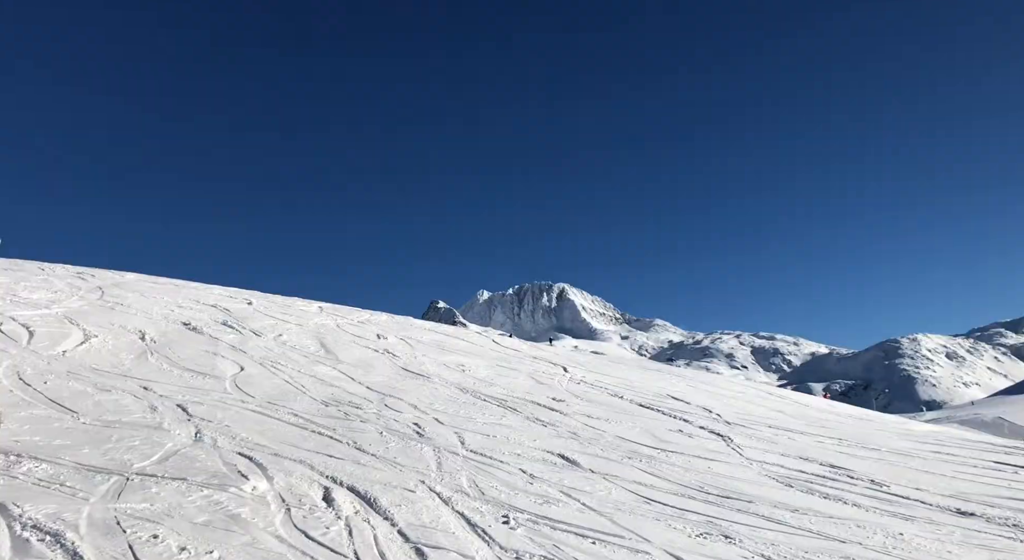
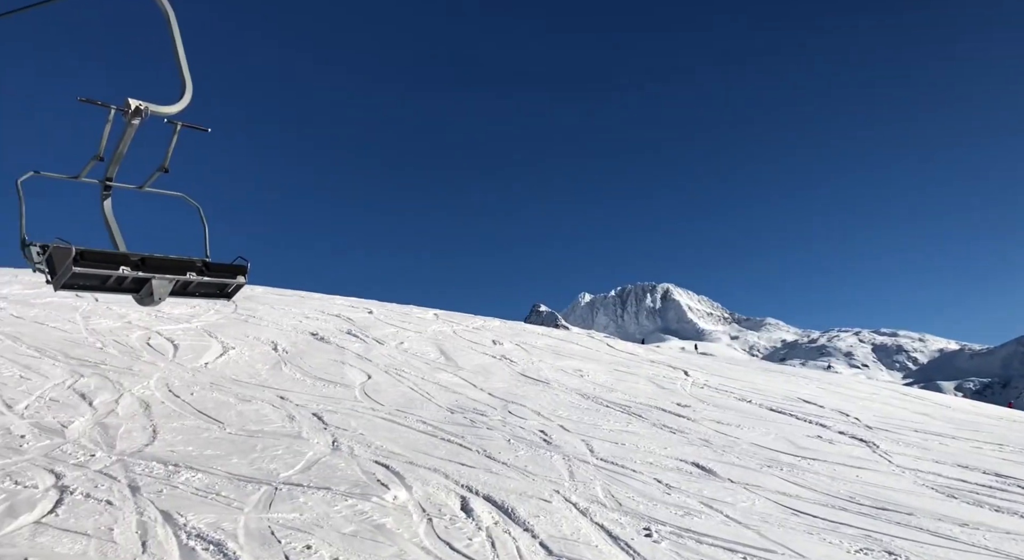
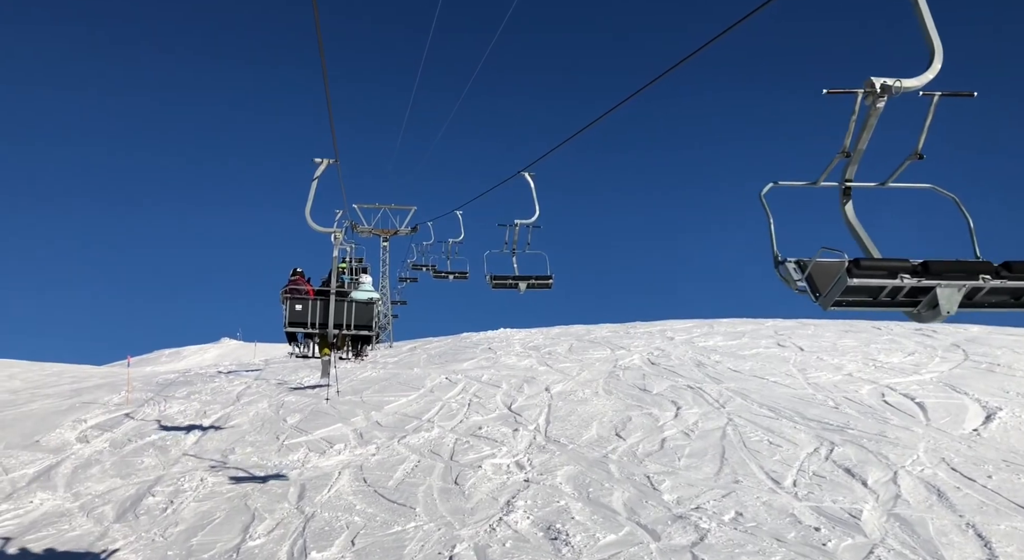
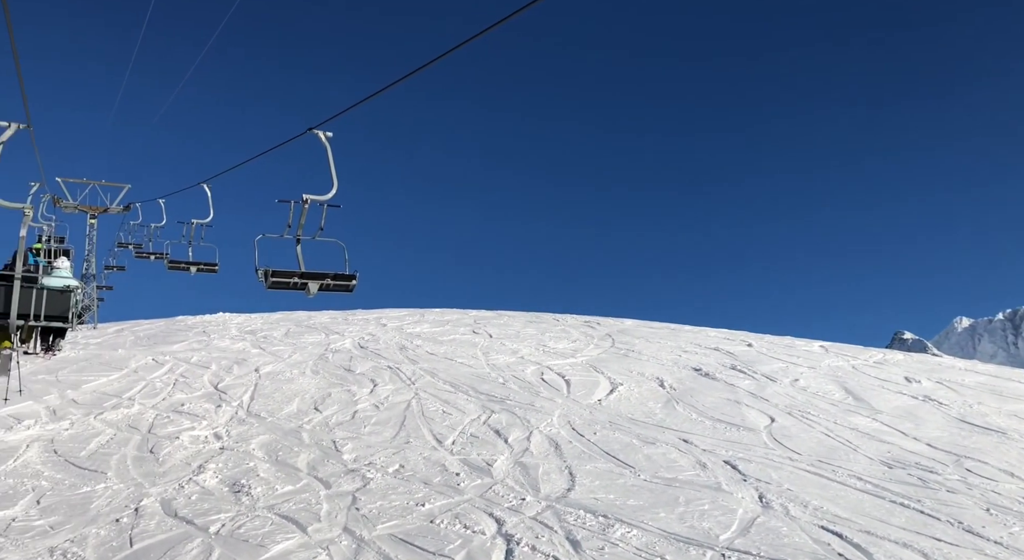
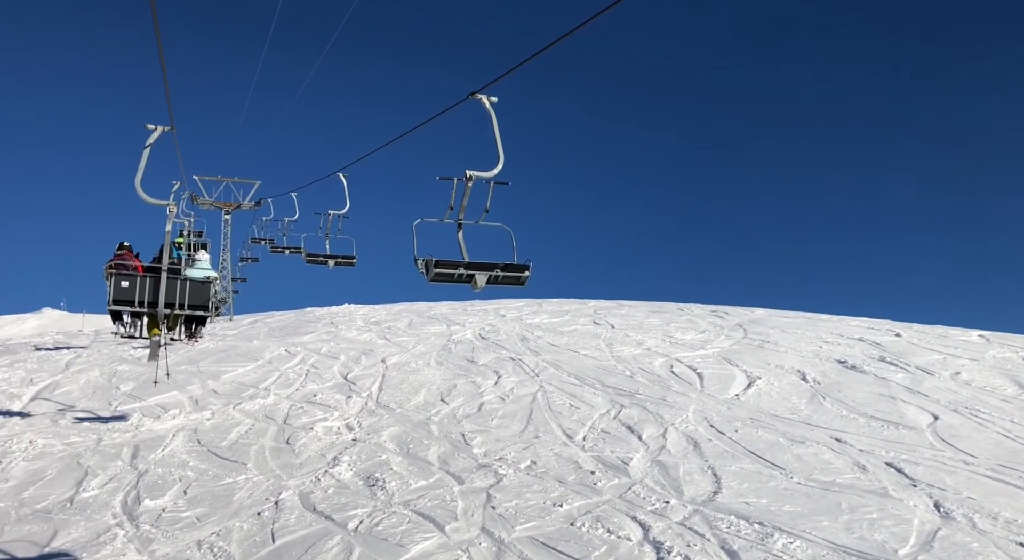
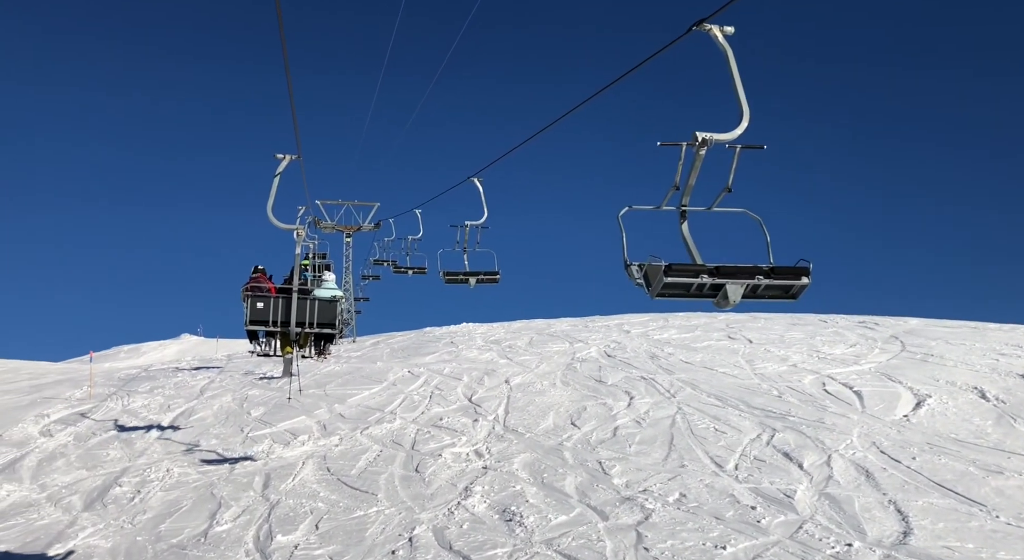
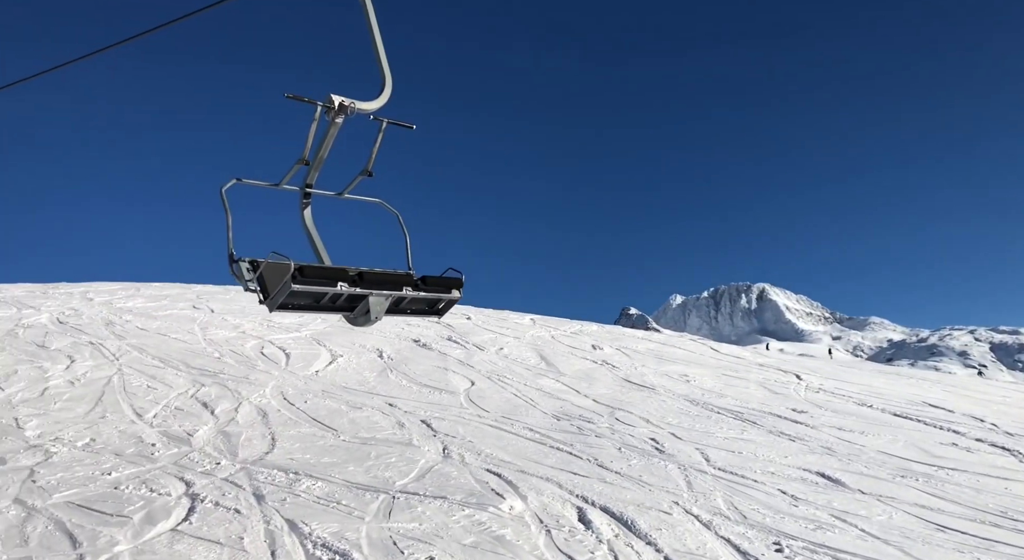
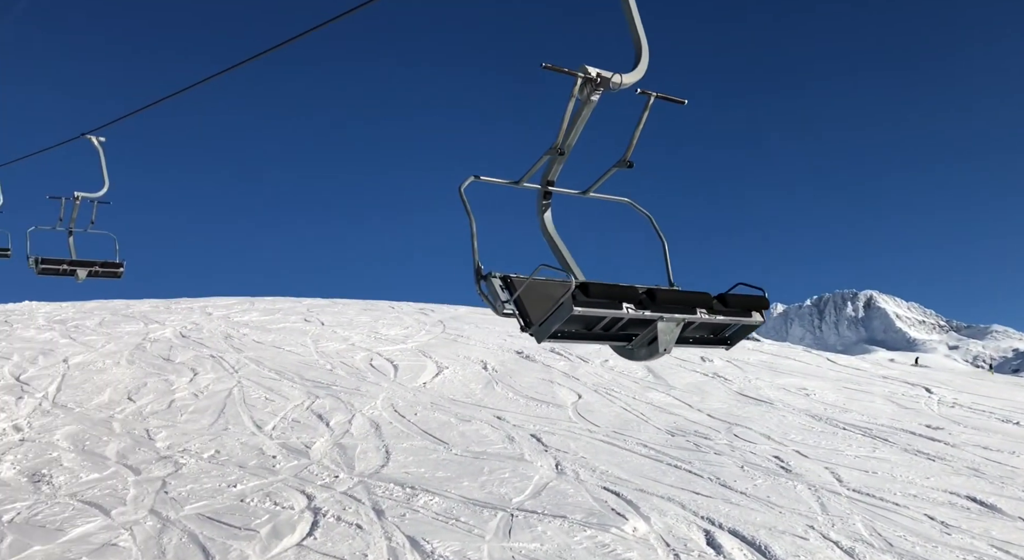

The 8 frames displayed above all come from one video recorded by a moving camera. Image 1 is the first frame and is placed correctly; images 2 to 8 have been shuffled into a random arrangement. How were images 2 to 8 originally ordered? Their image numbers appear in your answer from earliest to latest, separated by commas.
2, 7, 8, 4, 5, 6, 3
